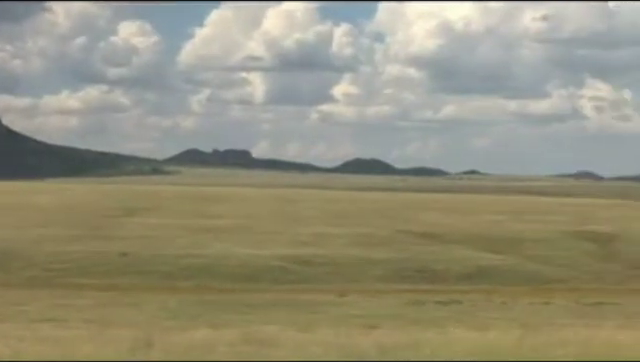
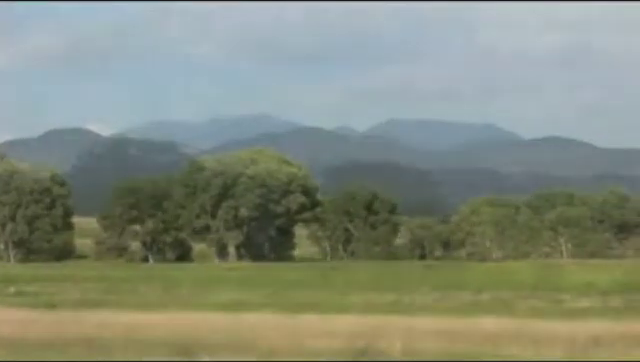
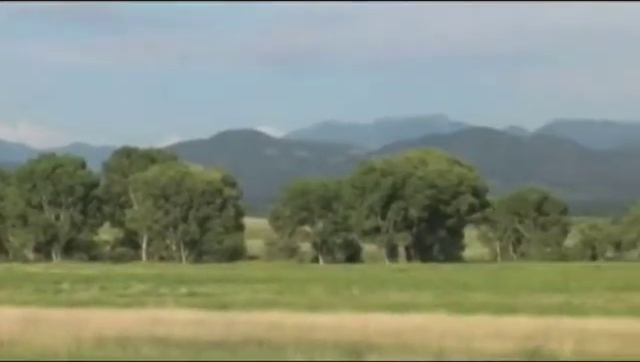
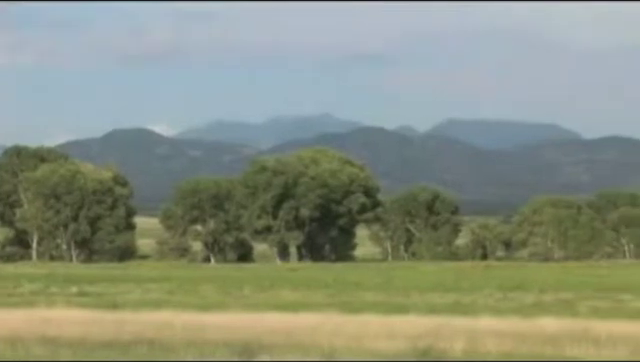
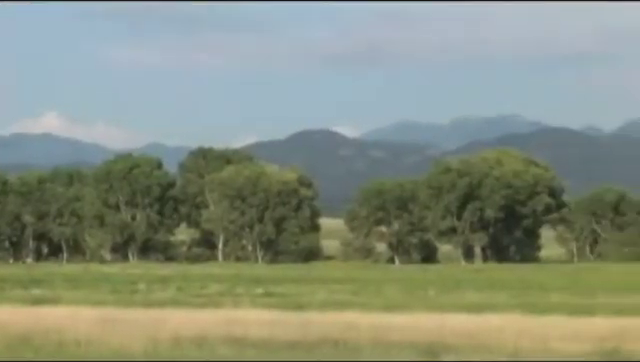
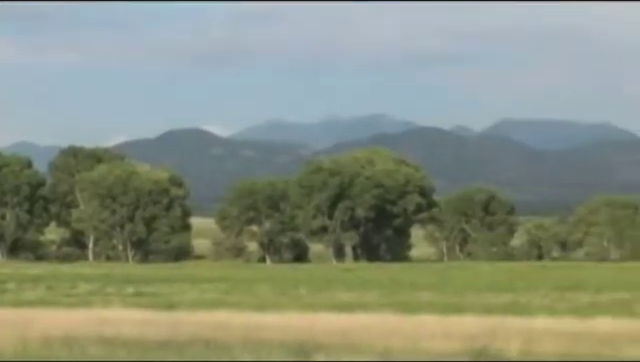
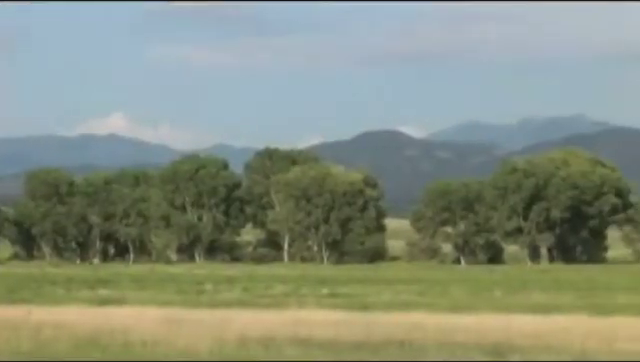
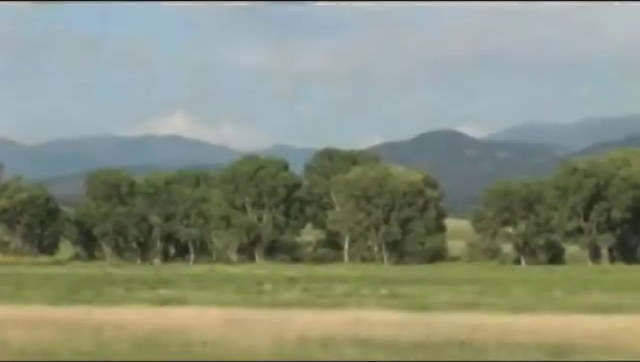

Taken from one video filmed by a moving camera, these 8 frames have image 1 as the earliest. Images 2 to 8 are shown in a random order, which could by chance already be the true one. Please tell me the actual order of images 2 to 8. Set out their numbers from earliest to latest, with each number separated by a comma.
8, 7, 5, 3, 6, 4, 2
